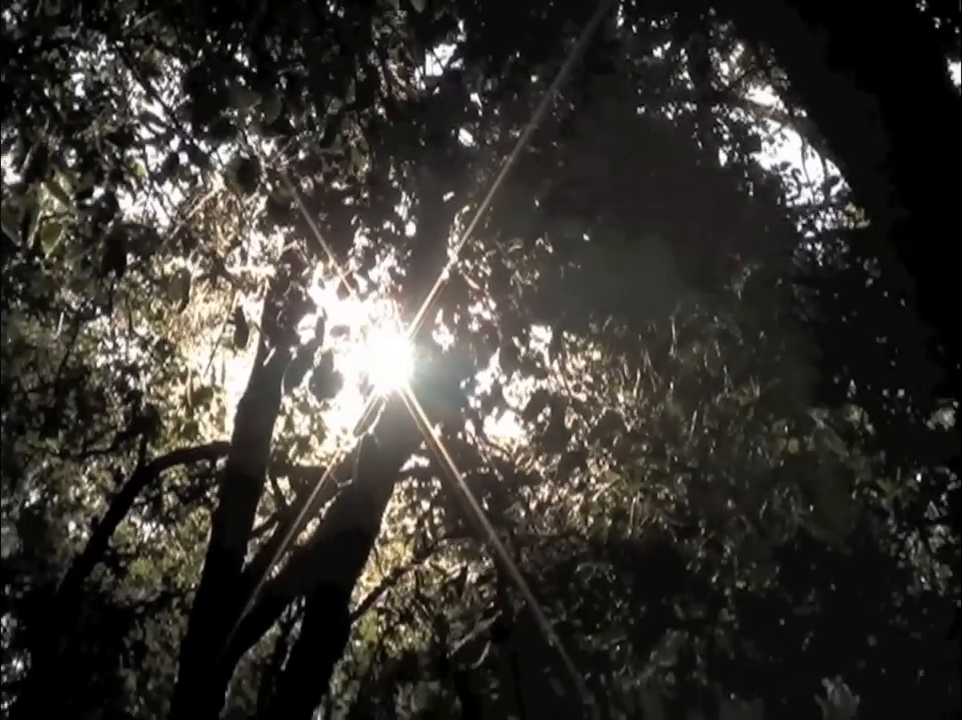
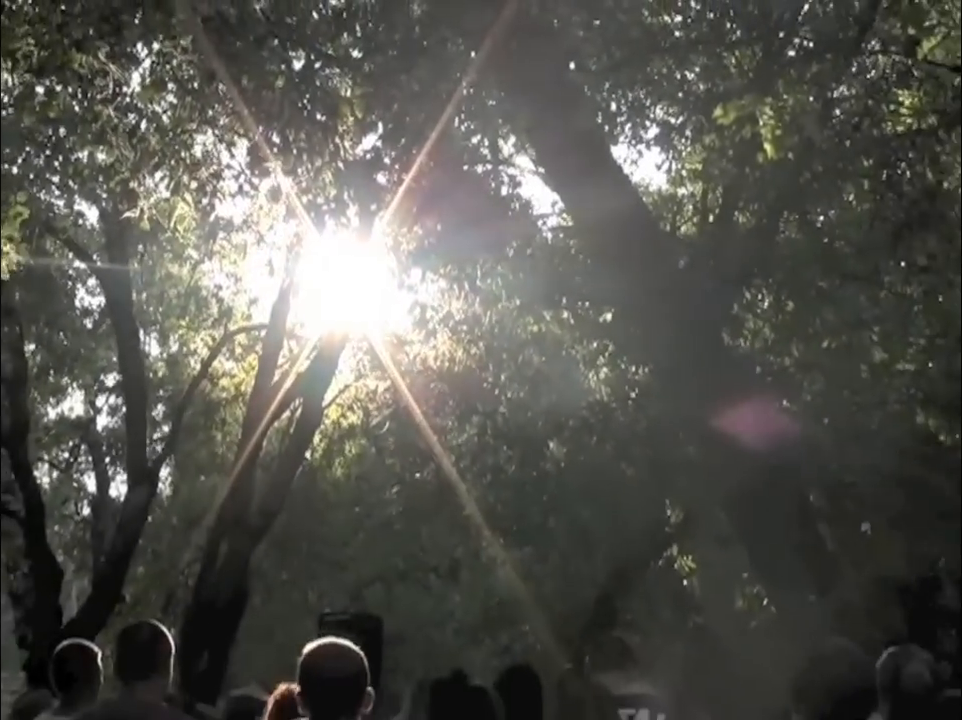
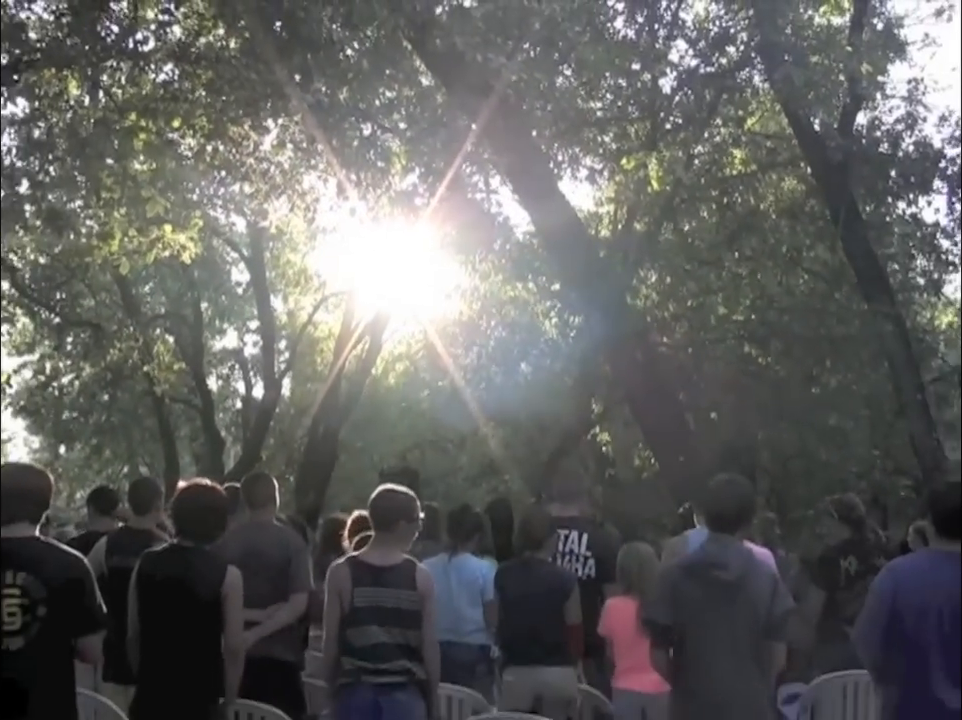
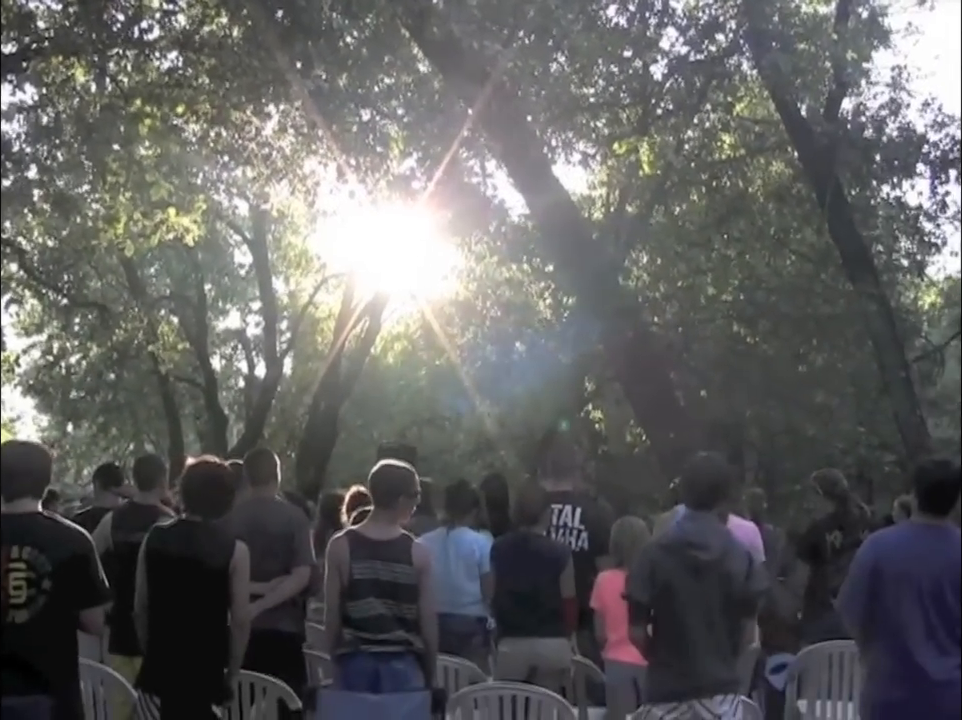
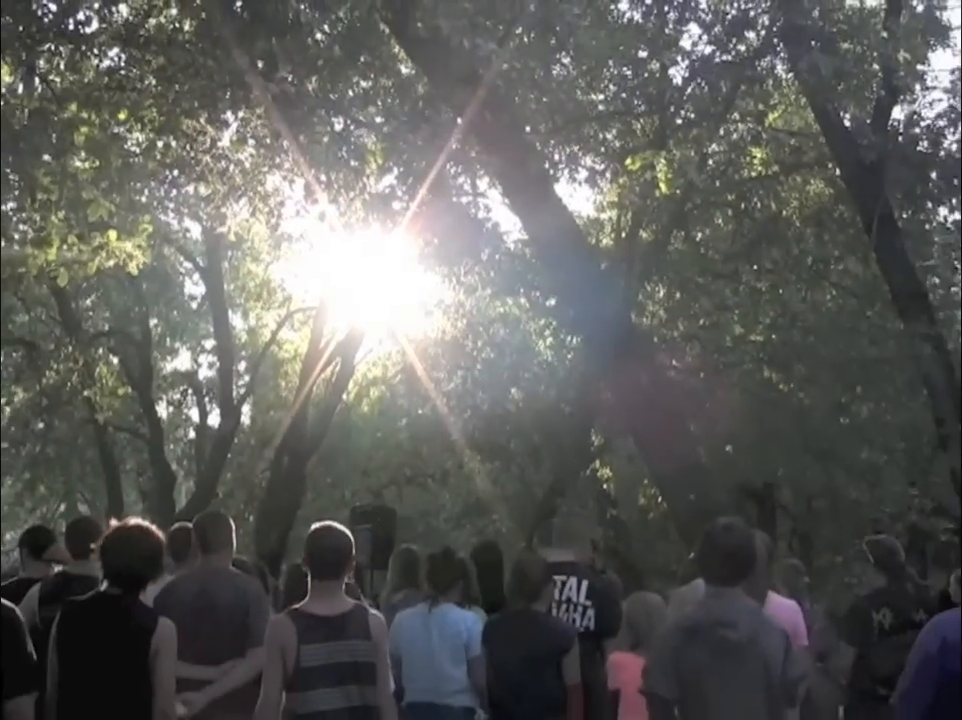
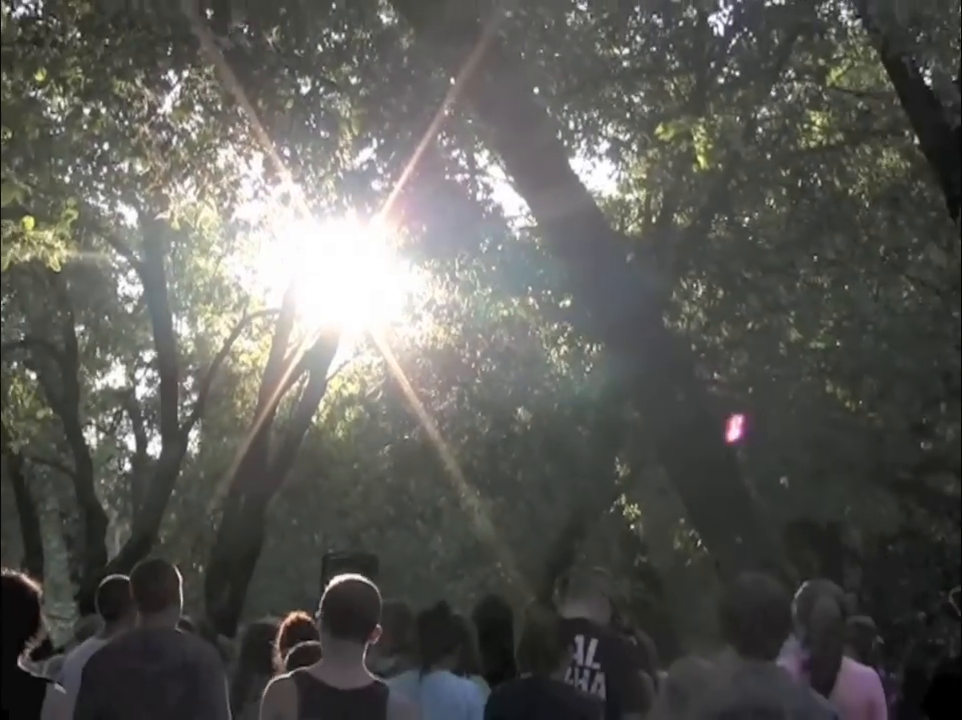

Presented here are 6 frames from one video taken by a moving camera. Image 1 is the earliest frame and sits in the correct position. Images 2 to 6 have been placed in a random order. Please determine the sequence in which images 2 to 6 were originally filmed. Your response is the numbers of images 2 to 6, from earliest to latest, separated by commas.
2, 6, 5, 3, 4
